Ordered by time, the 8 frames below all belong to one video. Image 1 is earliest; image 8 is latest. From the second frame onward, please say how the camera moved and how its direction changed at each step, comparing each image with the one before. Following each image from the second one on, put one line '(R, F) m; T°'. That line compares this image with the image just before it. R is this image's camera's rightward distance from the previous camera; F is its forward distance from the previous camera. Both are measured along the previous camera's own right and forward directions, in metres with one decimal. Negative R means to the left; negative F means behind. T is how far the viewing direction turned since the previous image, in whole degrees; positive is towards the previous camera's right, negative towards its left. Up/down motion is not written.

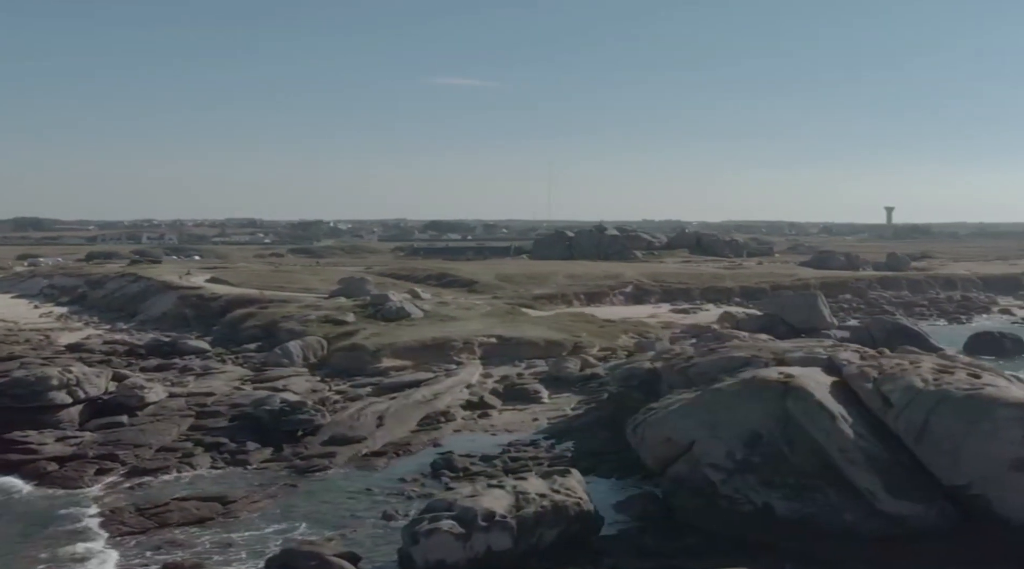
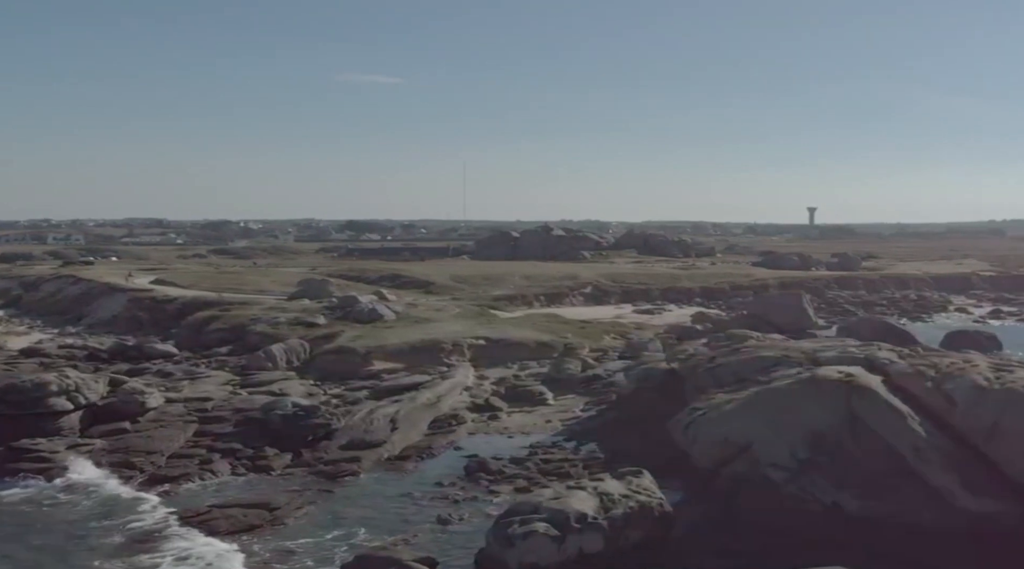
(-3.1, +0.3) m; +4°
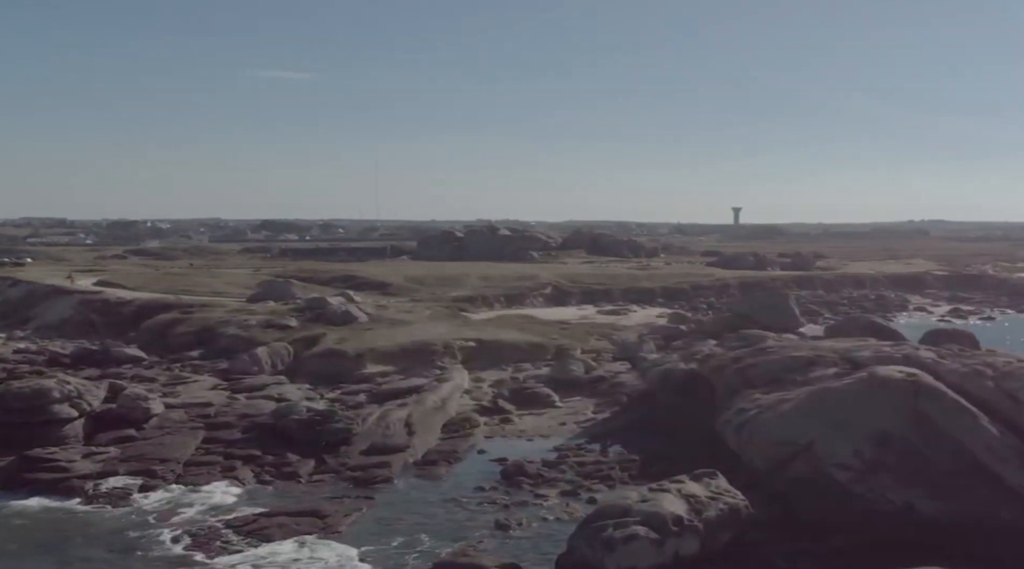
(-3.1, +0.5) m; +4°
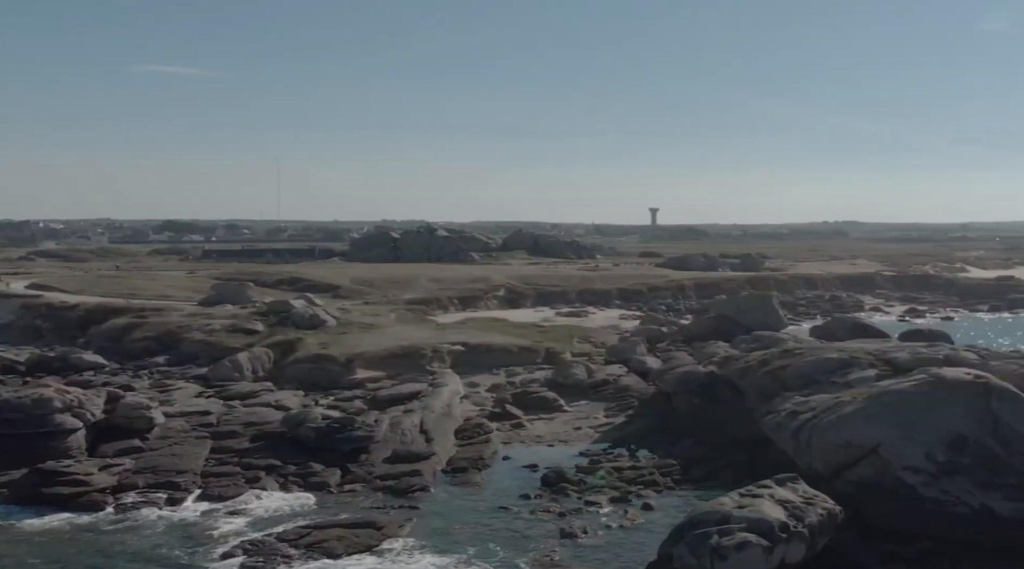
(-3.4, +0.8) m; +5°
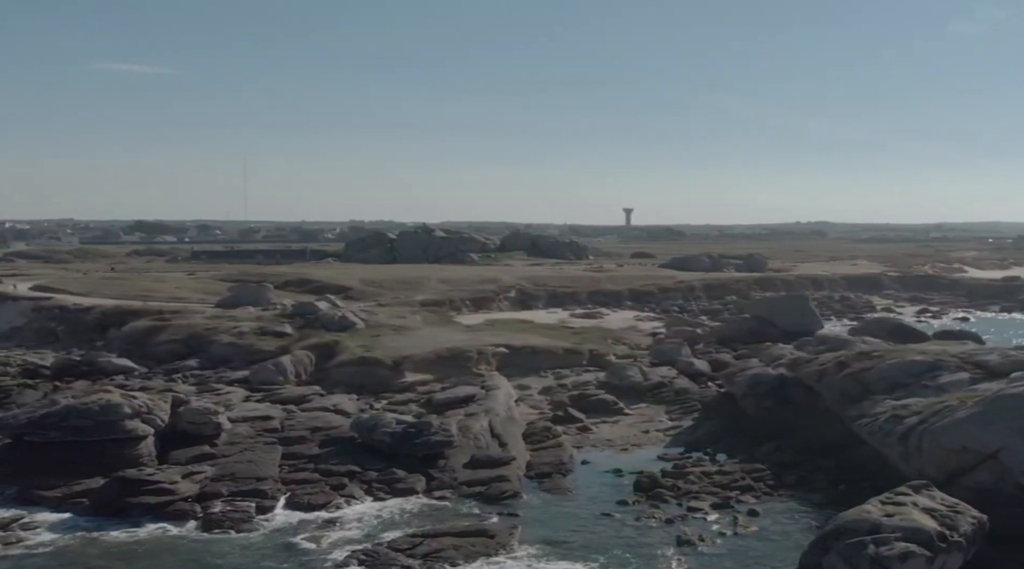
(-3.0, +0.6) m; +2°
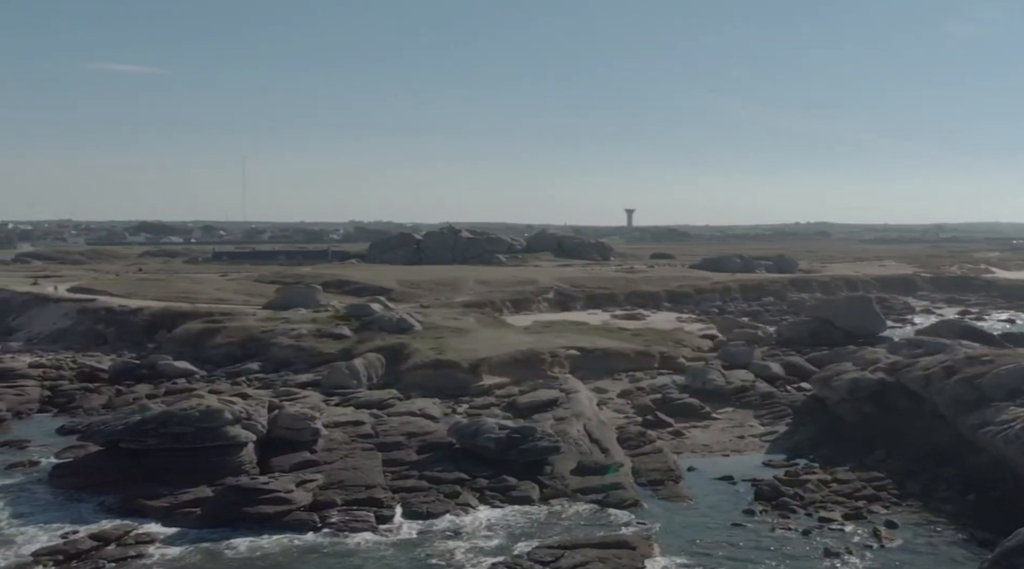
(-2.8, +0.6) m; 0°
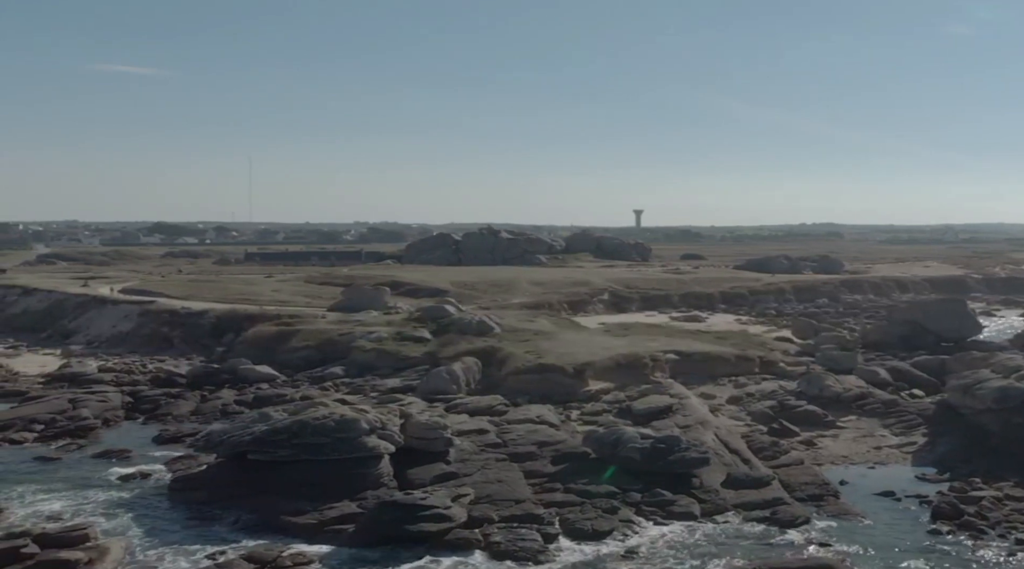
(-3.5, +1.3) m; 0°
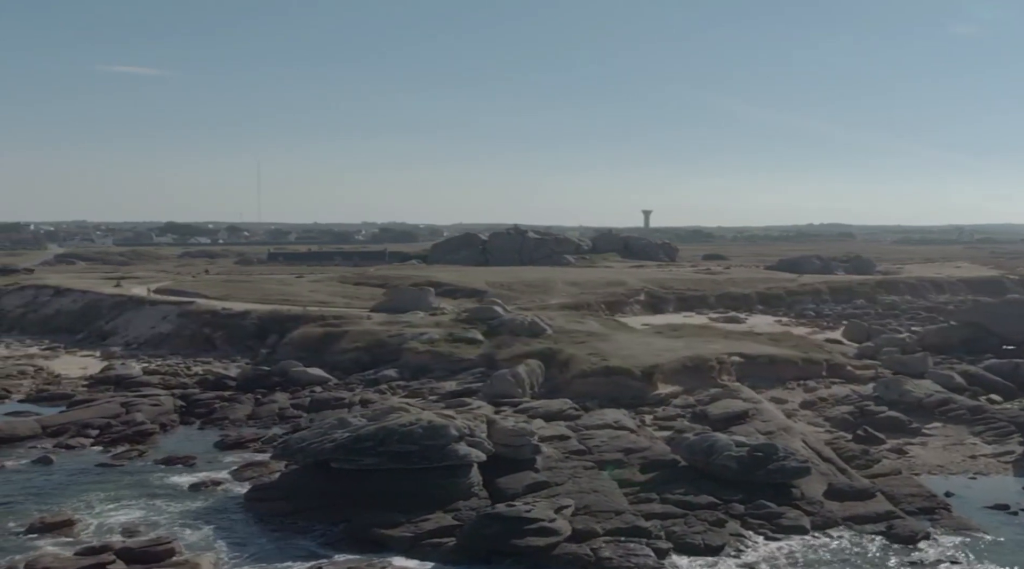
(-2.1, +1.1) m; 0°
